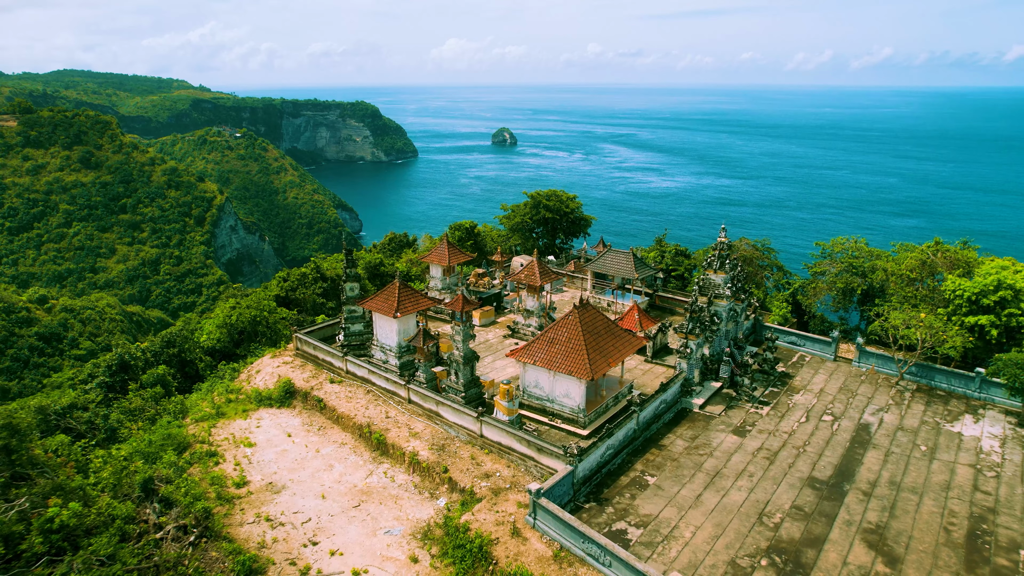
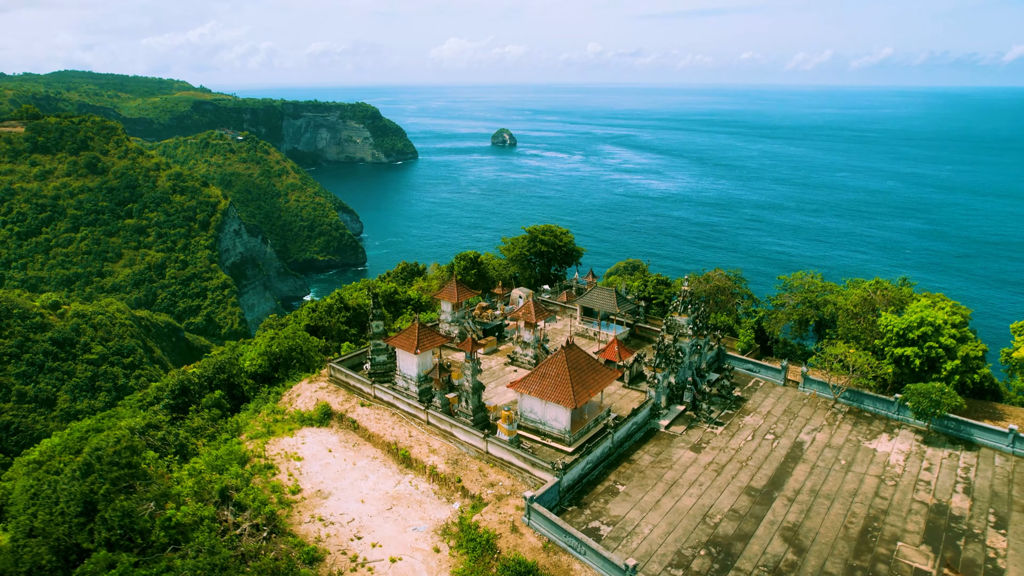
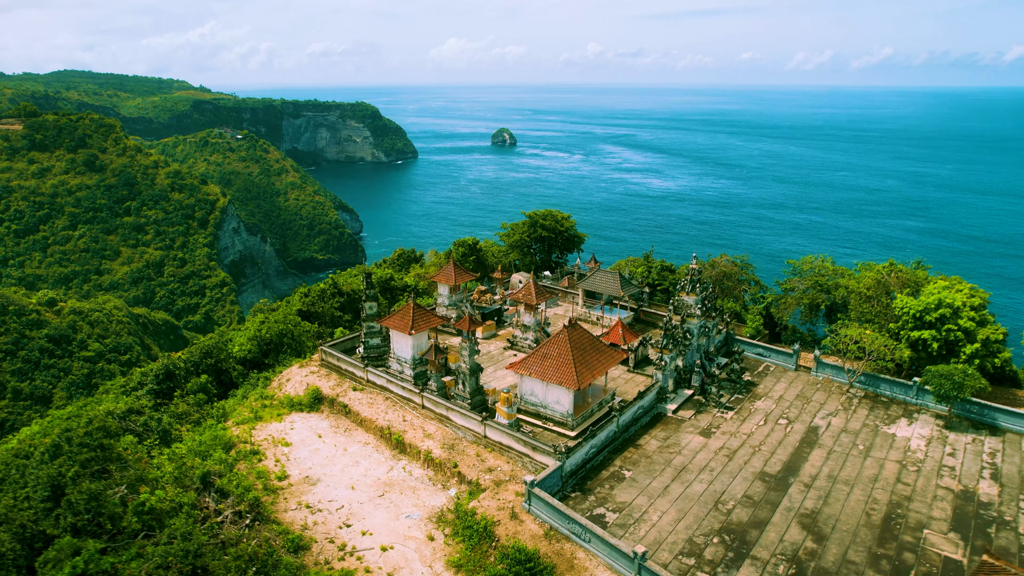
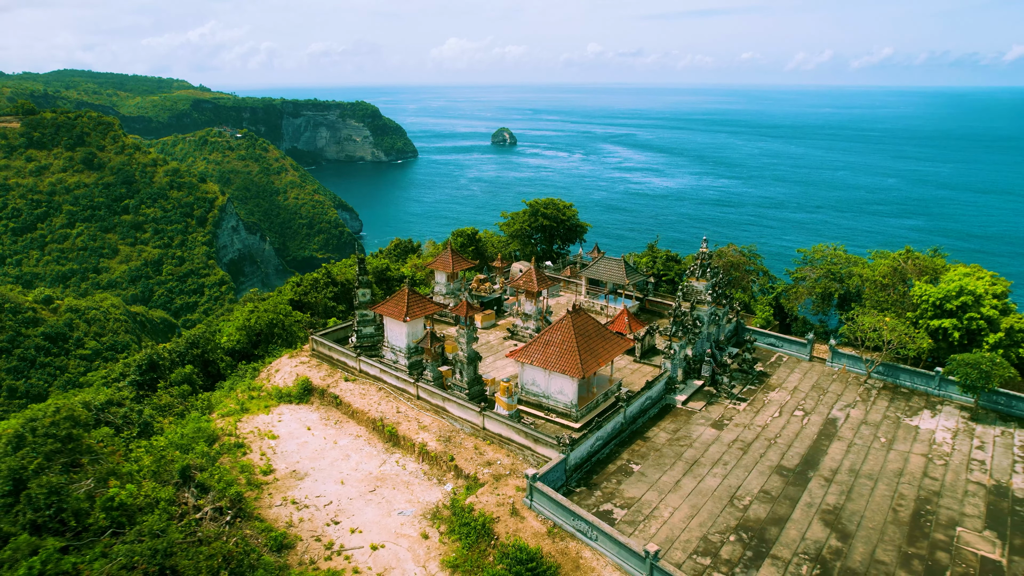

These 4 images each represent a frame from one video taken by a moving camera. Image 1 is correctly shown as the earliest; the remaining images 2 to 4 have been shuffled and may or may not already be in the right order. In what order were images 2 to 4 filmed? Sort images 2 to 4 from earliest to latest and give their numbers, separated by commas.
4, 3, 2
